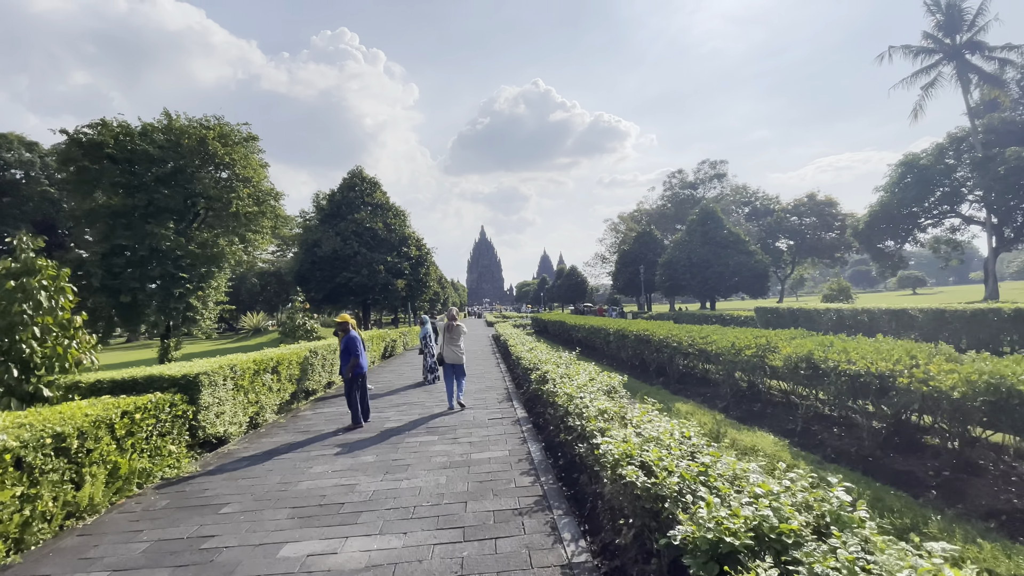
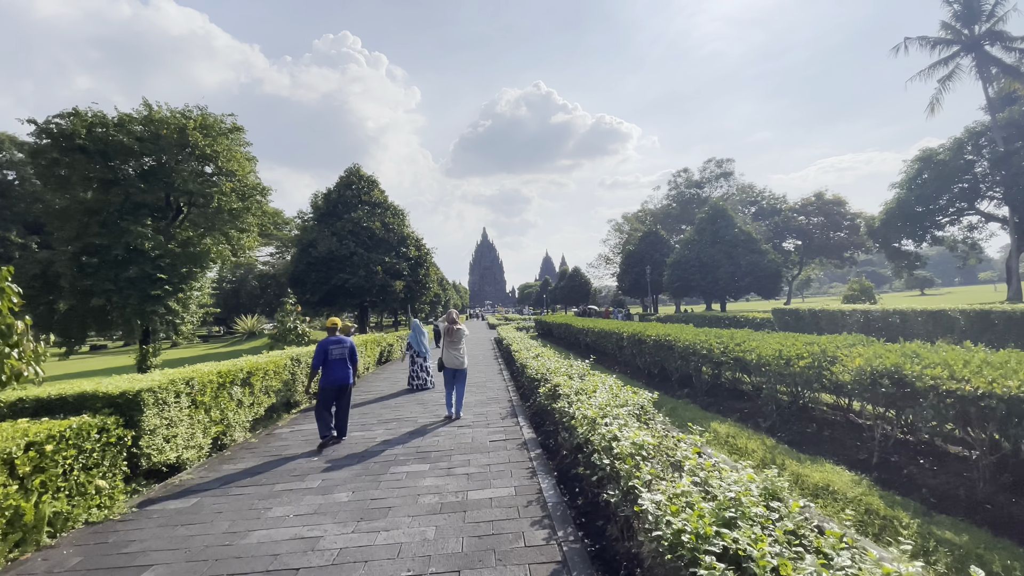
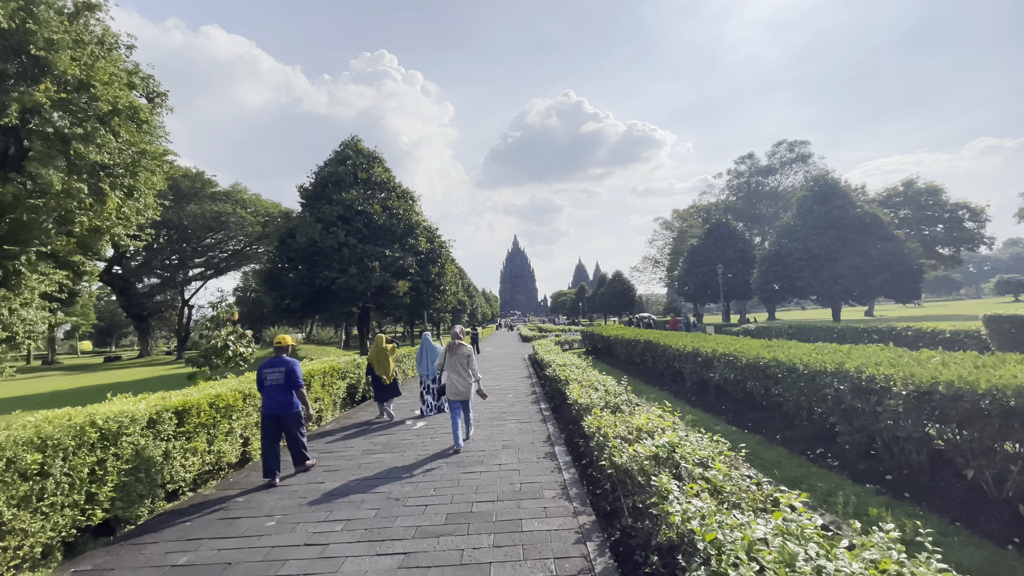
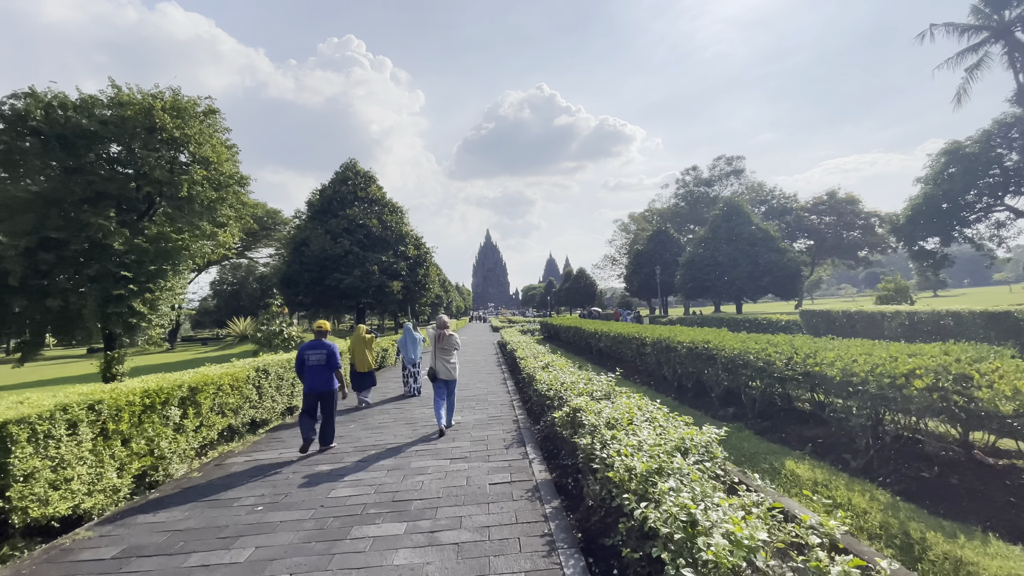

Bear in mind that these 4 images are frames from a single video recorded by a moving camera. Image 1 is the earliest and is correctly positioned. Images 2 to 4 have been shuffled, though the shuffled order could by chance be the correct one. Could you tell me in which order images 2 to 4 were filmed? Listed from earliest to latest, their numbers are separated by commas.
2, 4, 3
